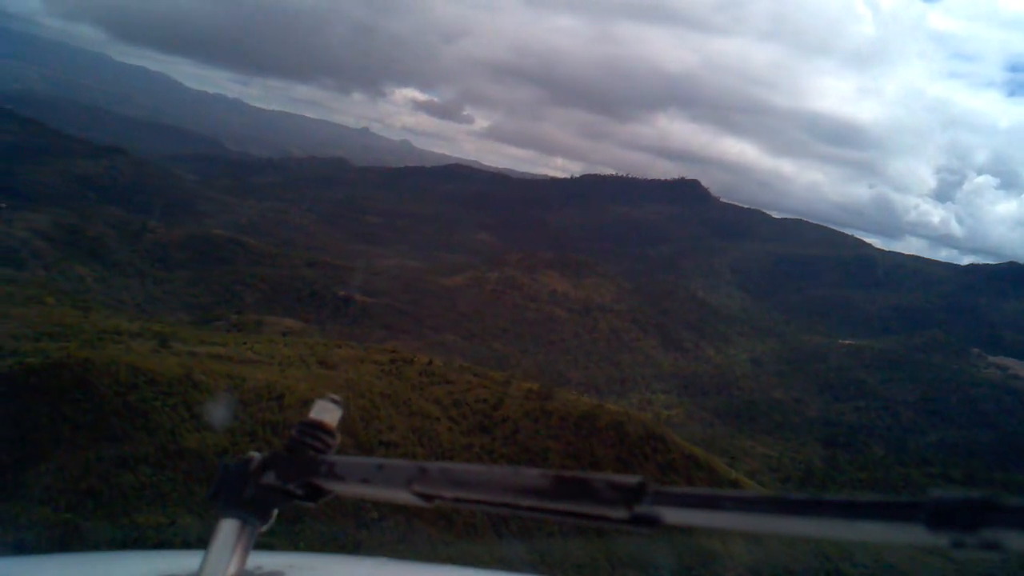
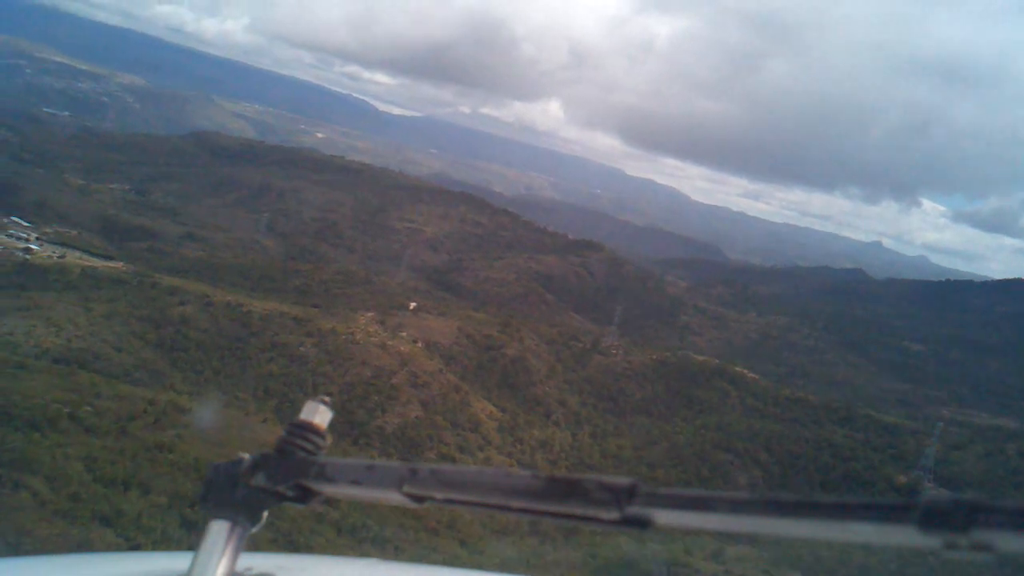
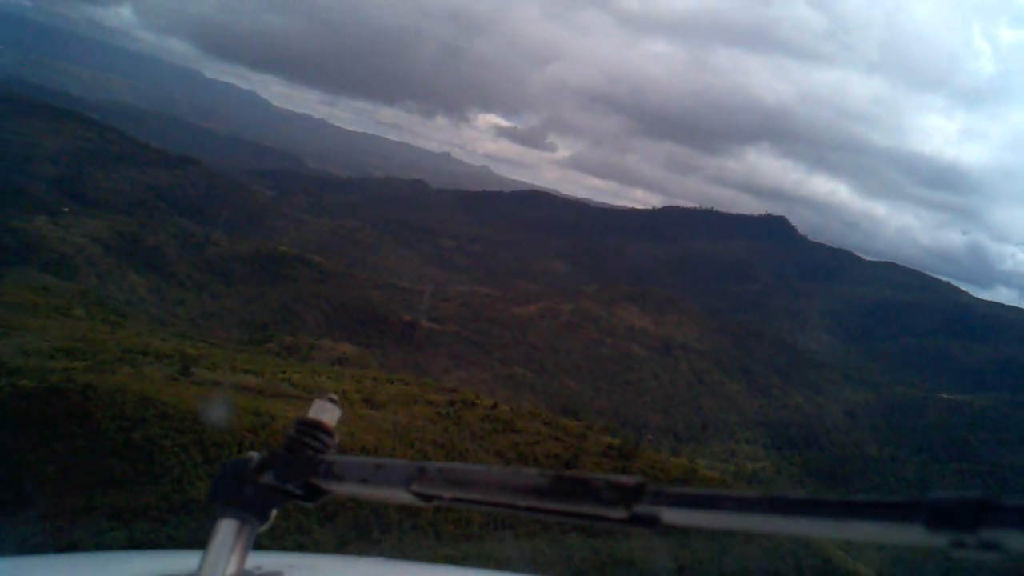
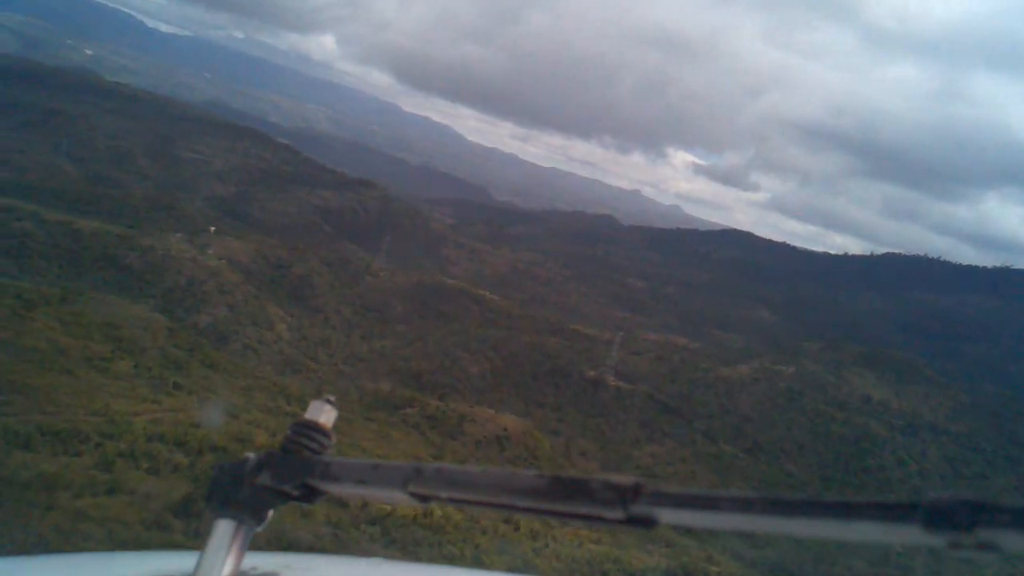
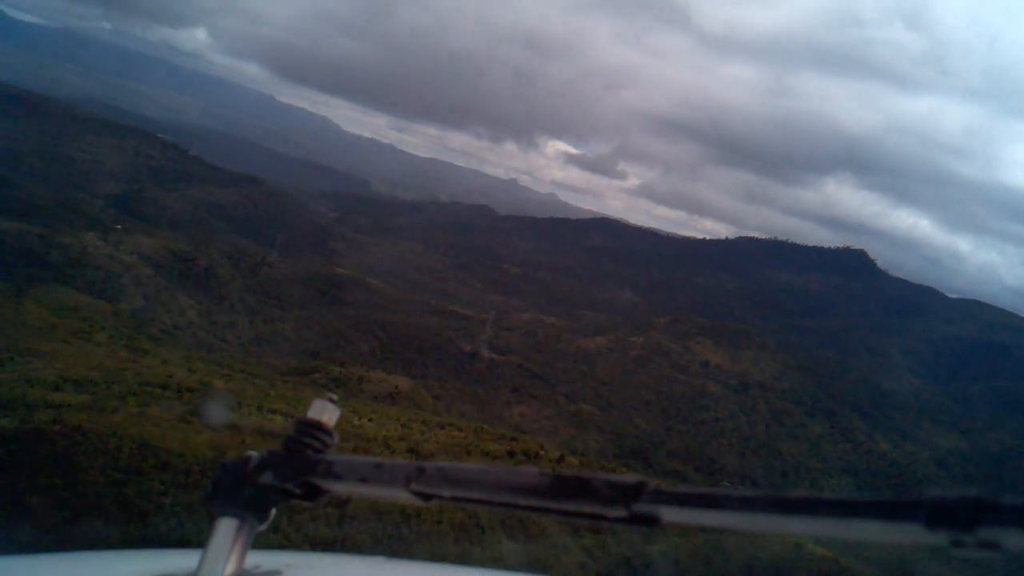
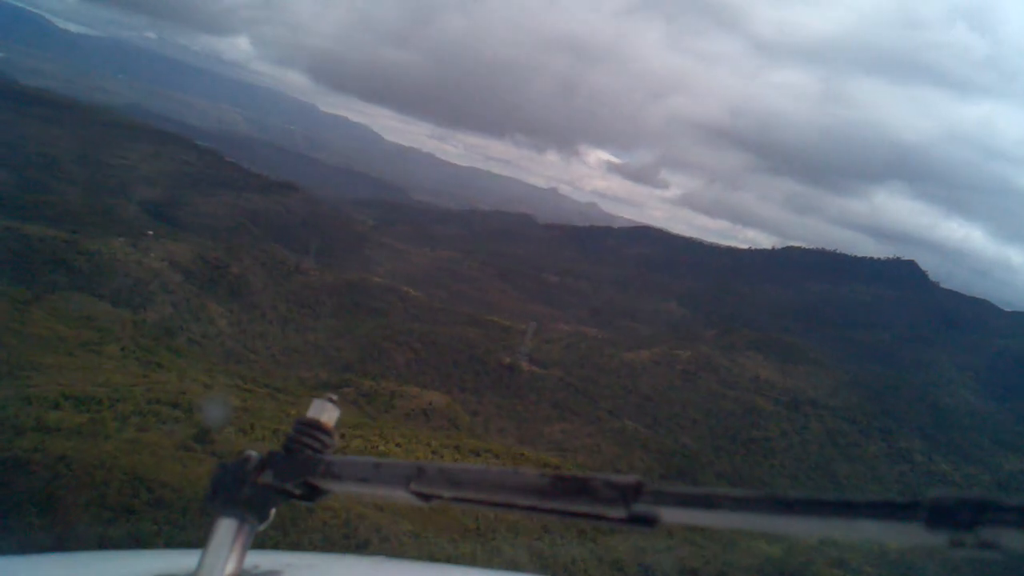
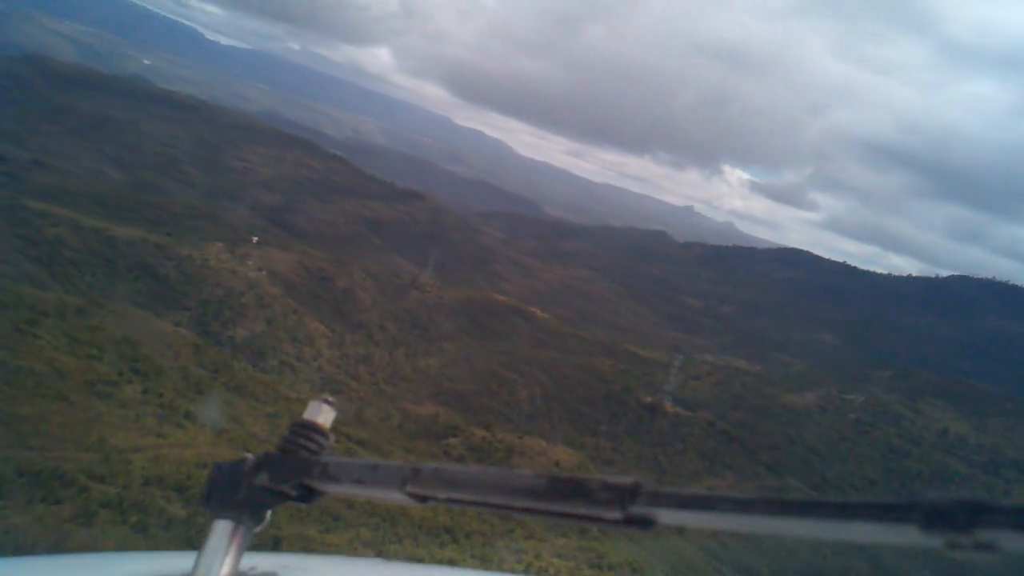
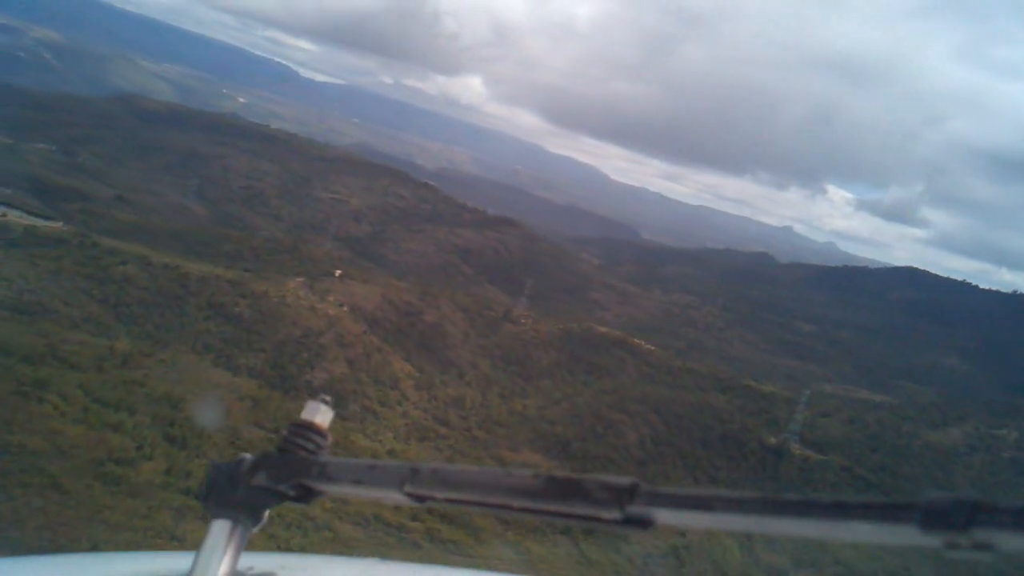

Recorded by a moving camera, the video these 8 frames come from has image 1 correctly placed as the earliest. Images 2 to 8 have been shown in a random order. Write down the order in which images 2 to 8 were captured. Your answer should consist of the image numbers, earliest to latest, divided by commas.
3, 5, 6, 4, 7, 8, 2
